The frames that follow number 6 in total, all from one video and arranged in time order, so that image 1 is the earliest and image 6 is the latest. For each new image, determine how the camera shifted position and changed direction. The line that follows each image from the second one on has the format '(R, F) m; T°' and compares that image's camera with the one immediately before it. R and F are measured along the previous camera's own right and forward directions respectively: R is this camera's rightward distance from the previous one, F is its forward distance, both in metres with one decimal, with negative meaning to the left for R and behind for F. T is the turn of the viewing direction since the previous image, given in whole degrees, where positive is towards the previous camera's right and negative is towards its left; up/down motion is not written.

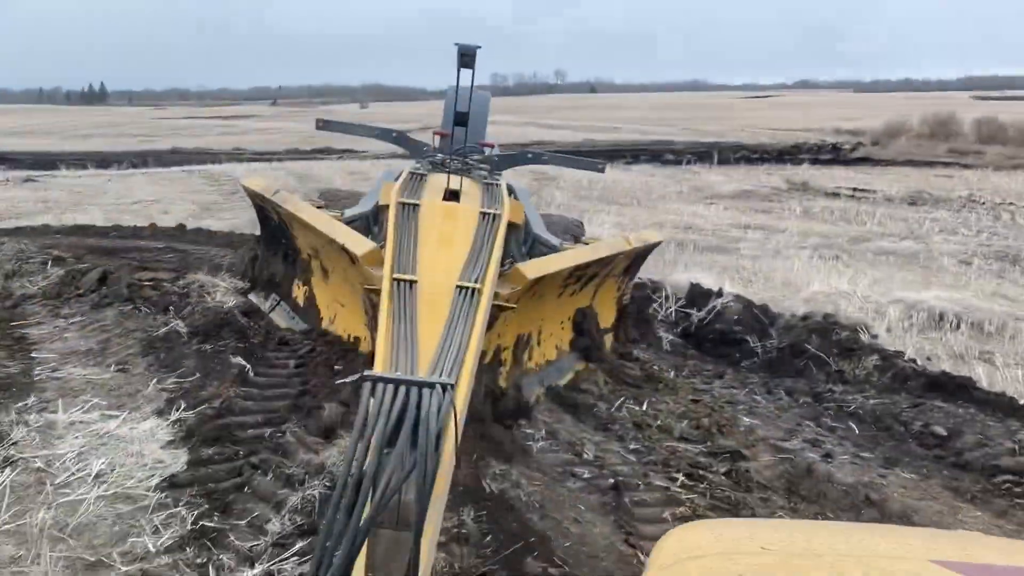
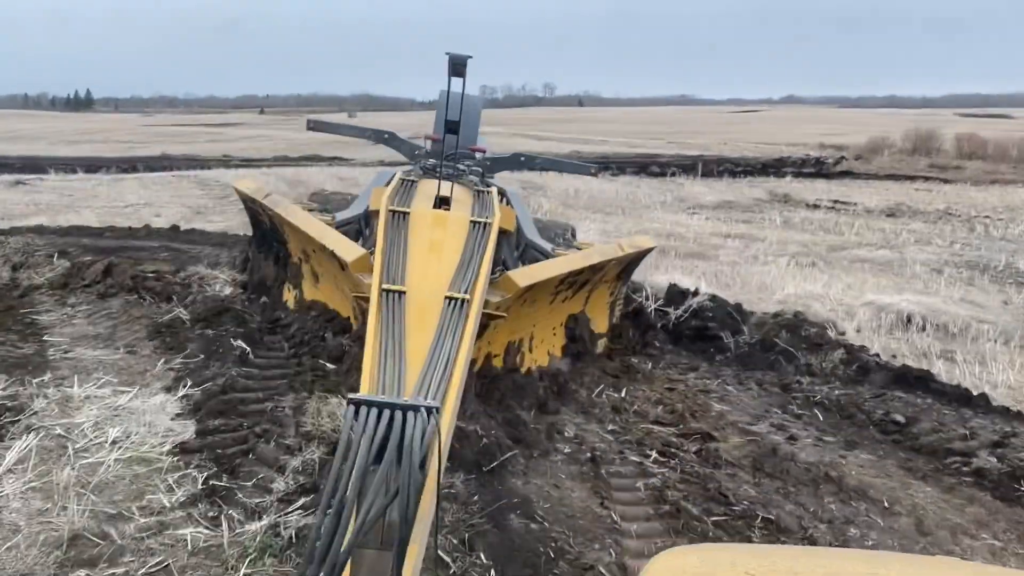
(0.0, -0.3) m; +1°
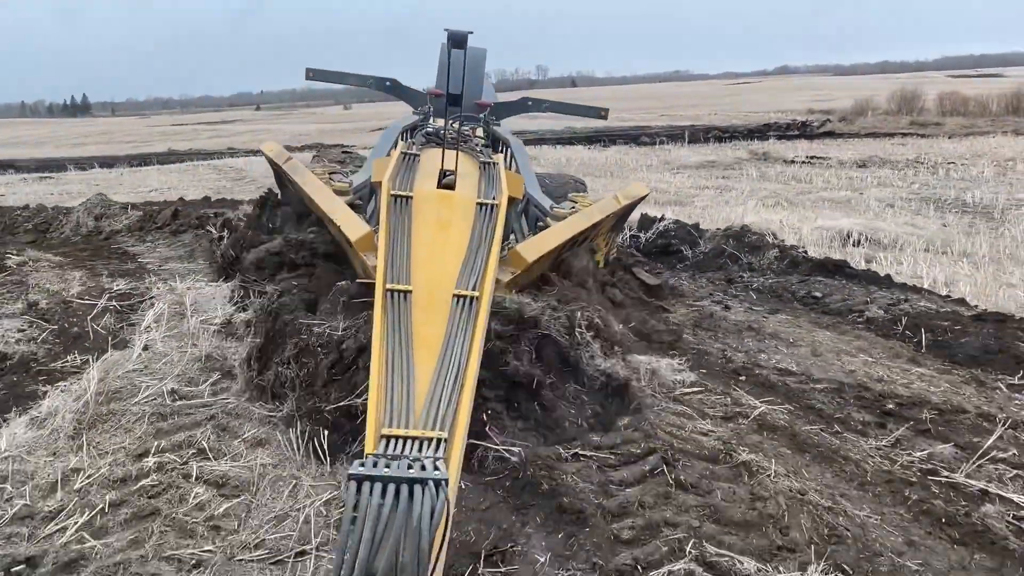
(0.0, -1.4) m; 0°
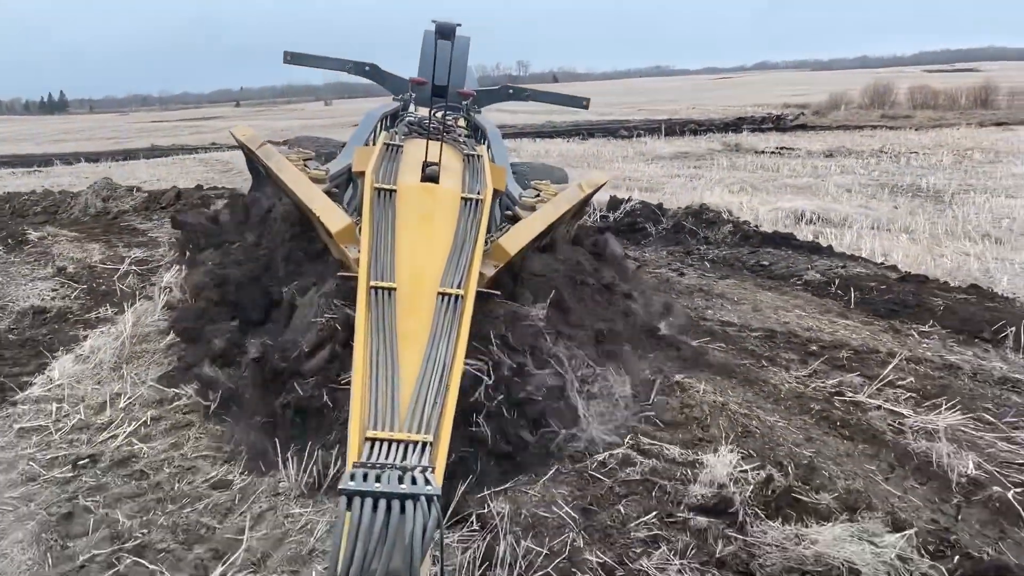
(0.0, -0.7) m; +1°
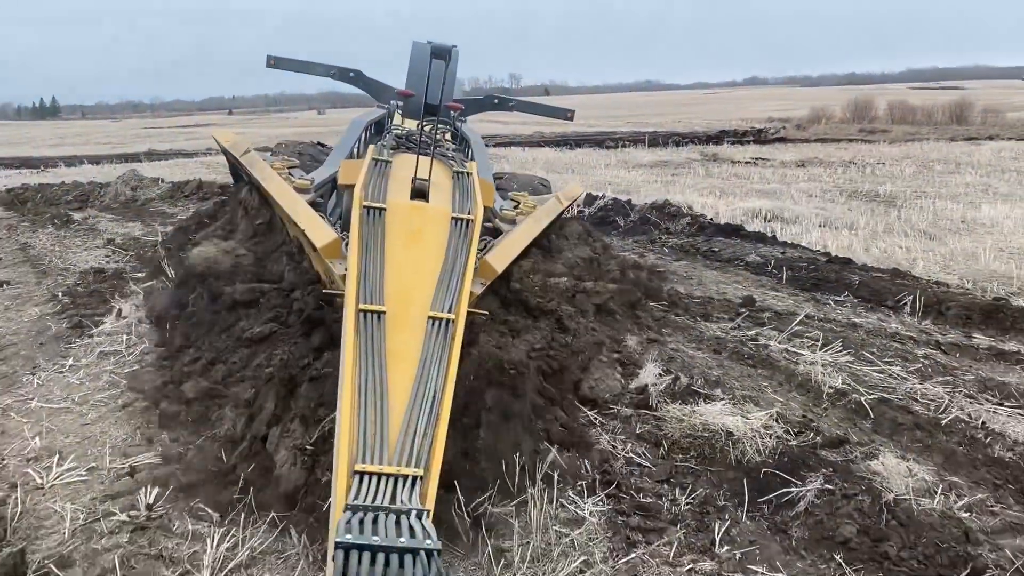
(+0.1, -1.0) m; +1°
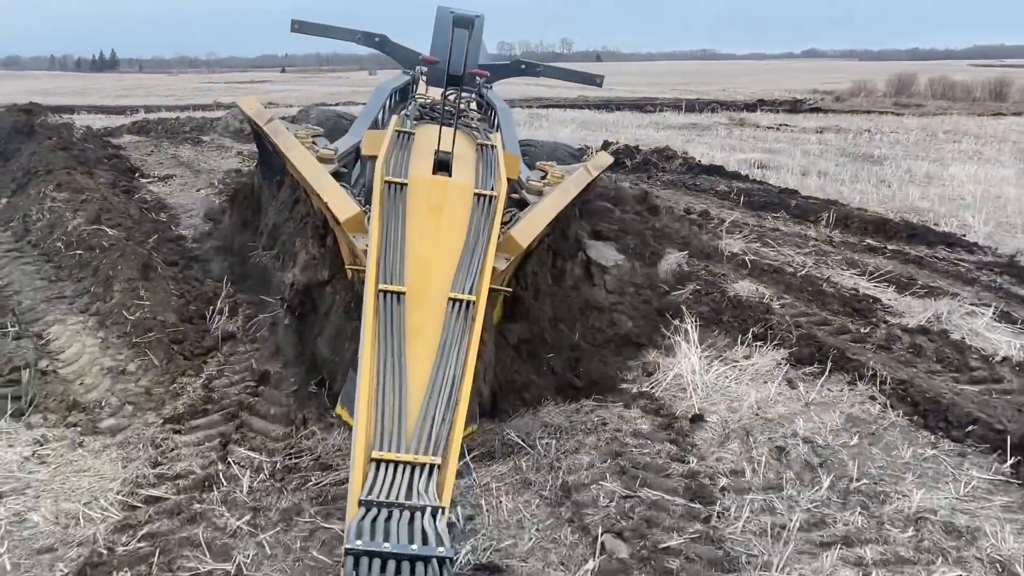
(+0.3, -2.4) m; -3°
